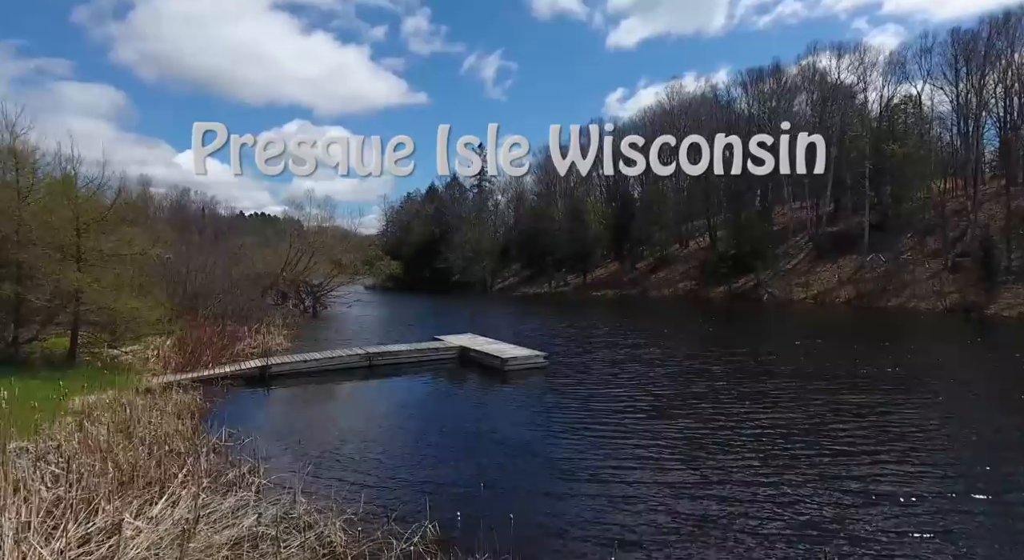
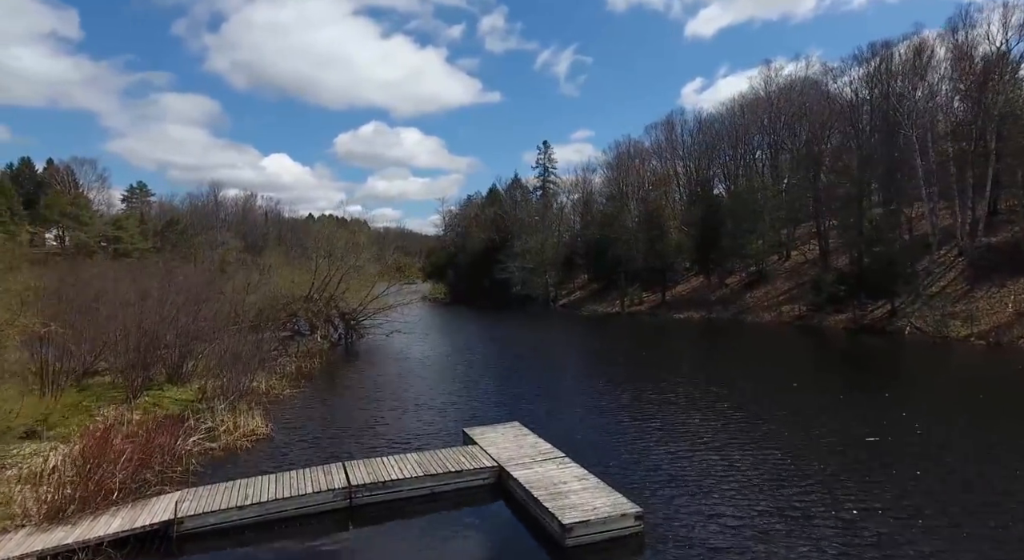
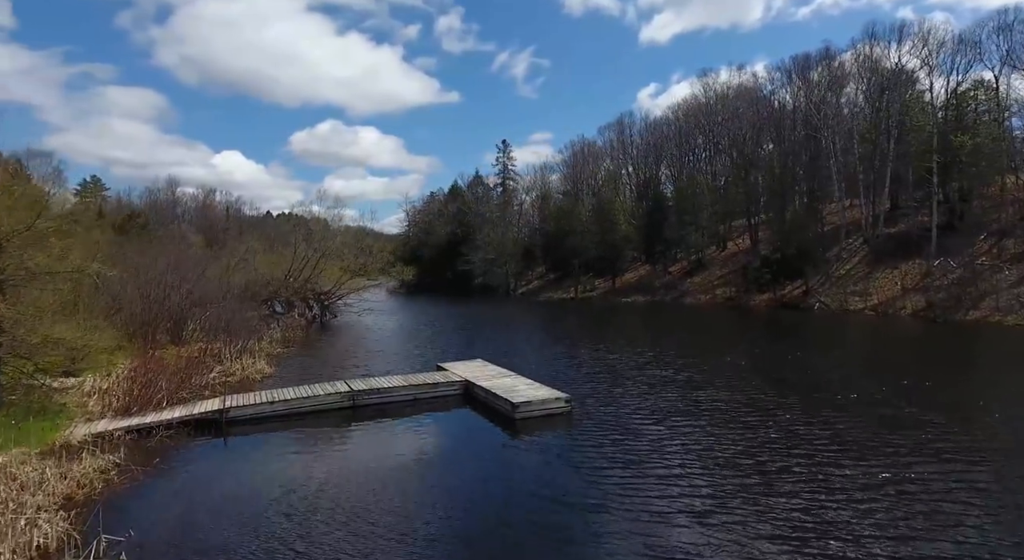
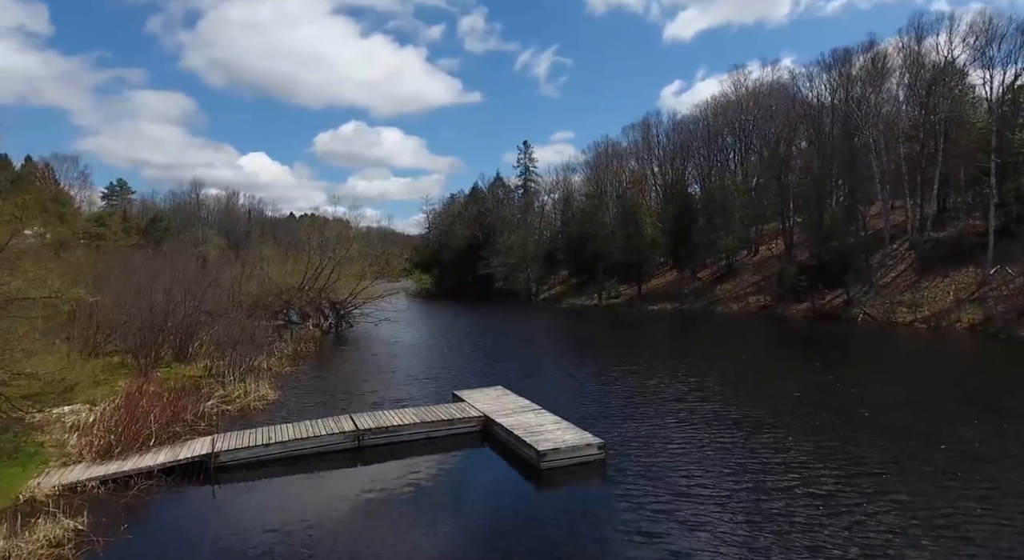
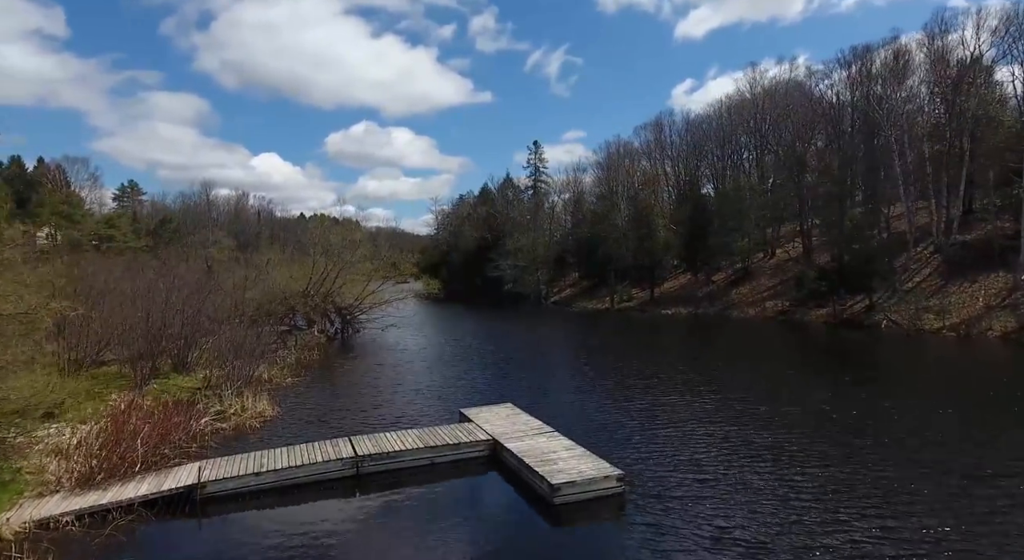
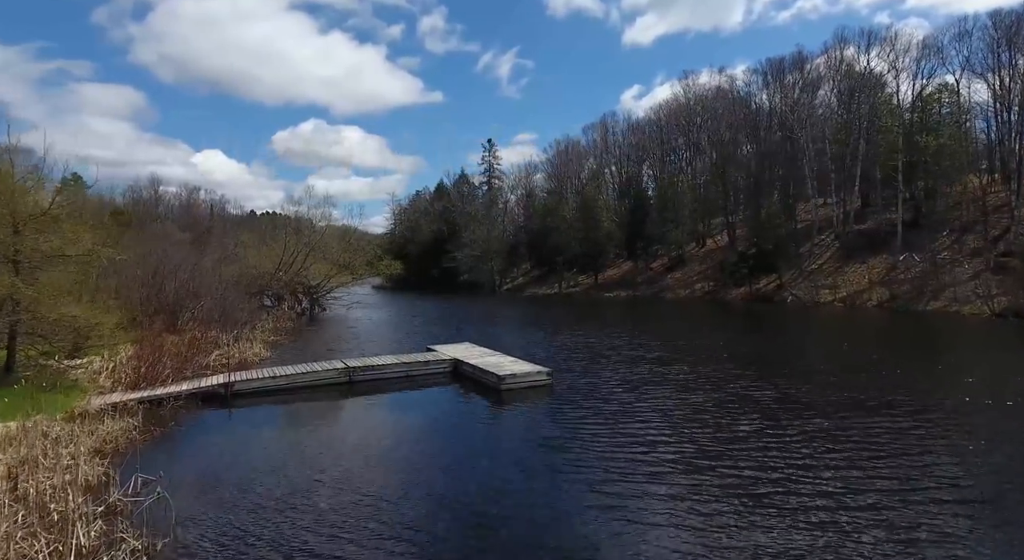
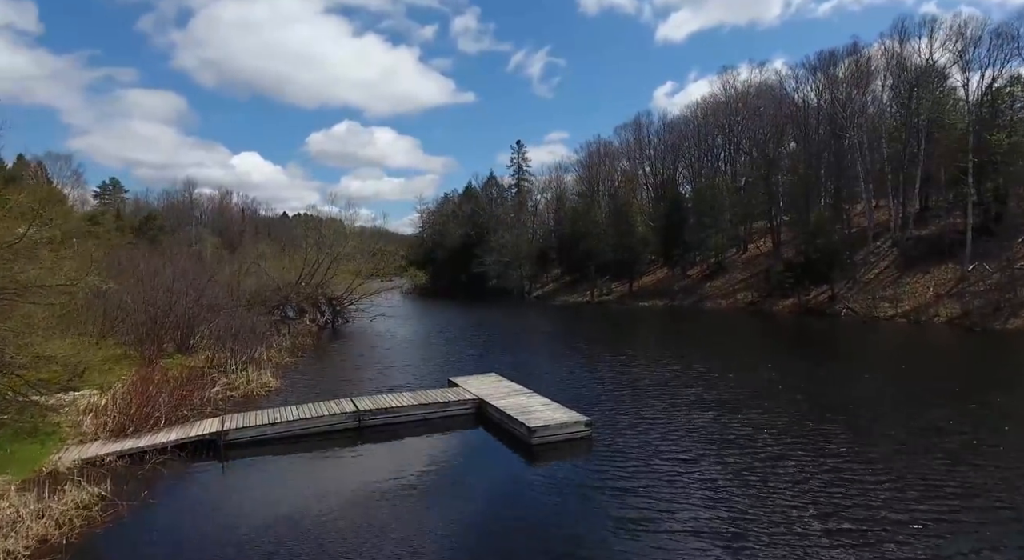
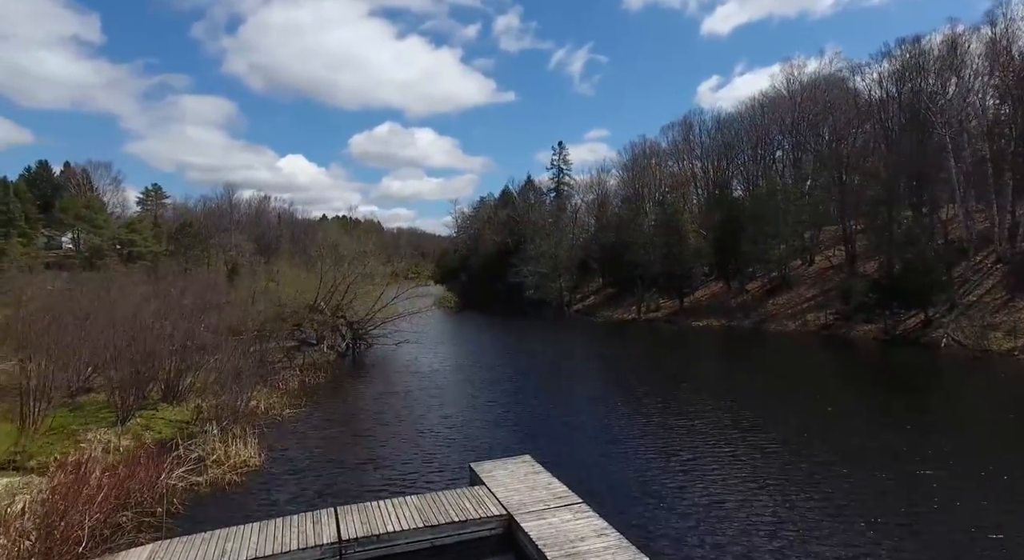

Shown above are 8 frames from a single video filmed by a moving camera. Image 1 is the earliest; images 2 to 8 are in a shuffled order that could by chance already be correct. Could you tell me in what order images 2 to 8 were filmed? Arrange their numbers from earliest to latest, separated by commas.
6, 3, 7, 4, 5, 2, 8
